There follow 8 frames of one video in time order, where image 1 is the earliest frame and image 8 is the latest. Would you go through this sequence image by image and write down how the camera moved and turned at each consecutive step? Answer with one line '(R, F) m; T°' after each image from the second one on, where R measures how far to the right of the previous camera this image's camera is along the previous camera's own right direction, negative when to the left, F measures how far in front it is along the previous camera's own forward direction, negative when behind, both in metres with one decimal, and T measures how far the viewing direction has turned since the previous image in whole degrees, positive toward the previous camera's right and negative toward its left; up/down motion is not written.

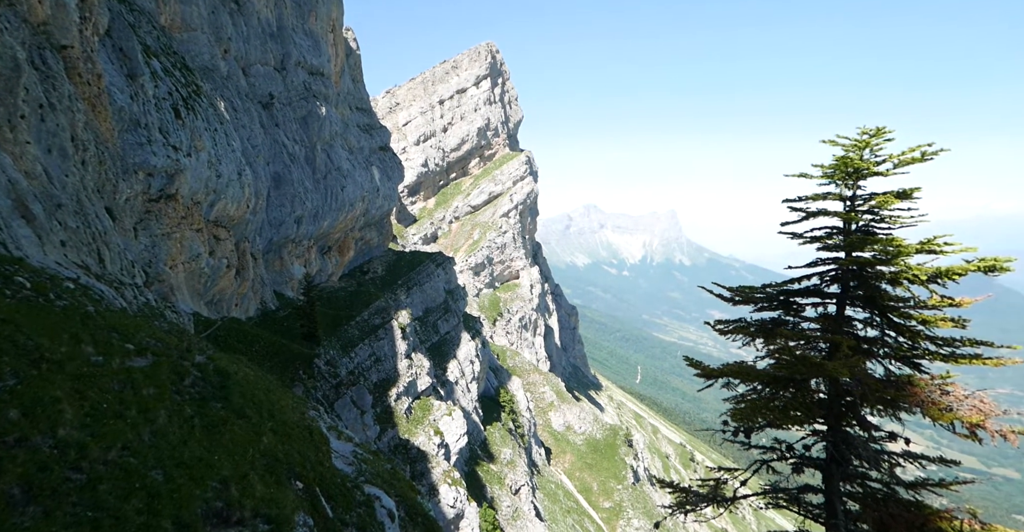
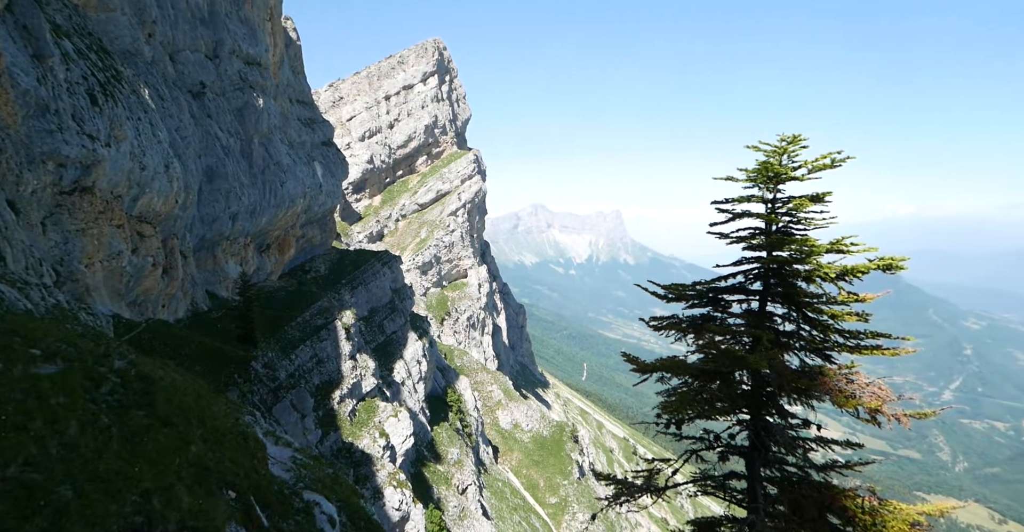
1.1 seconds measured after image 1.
(+0.1, +0.2) m; +5°
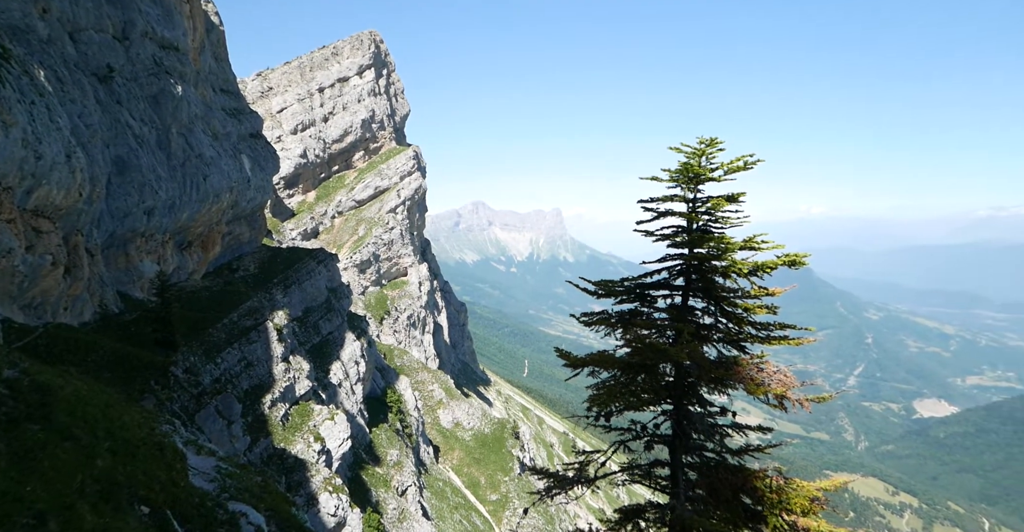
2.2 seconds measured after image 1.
(+0.1, +0.3) m; +6°
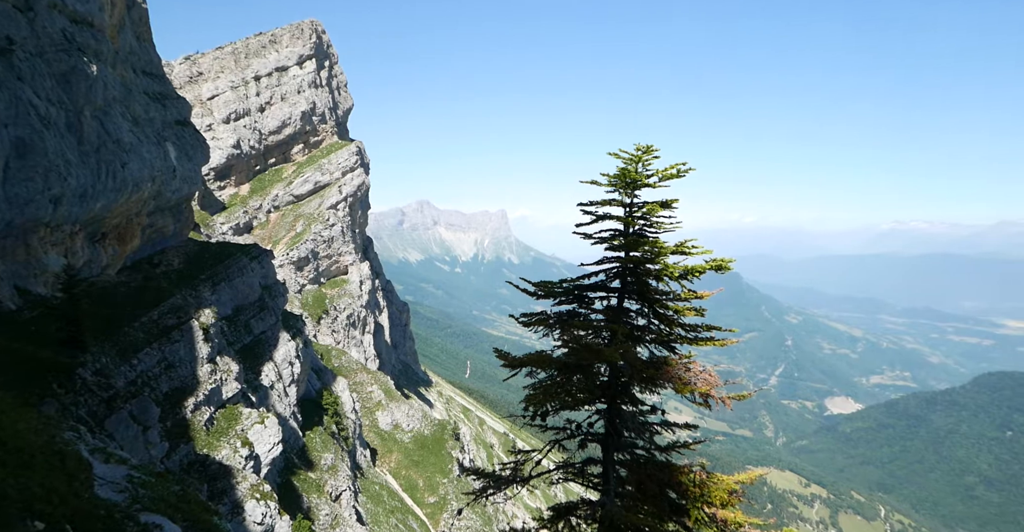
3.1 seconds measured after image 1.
(+0.1, +0.4) m; +5°
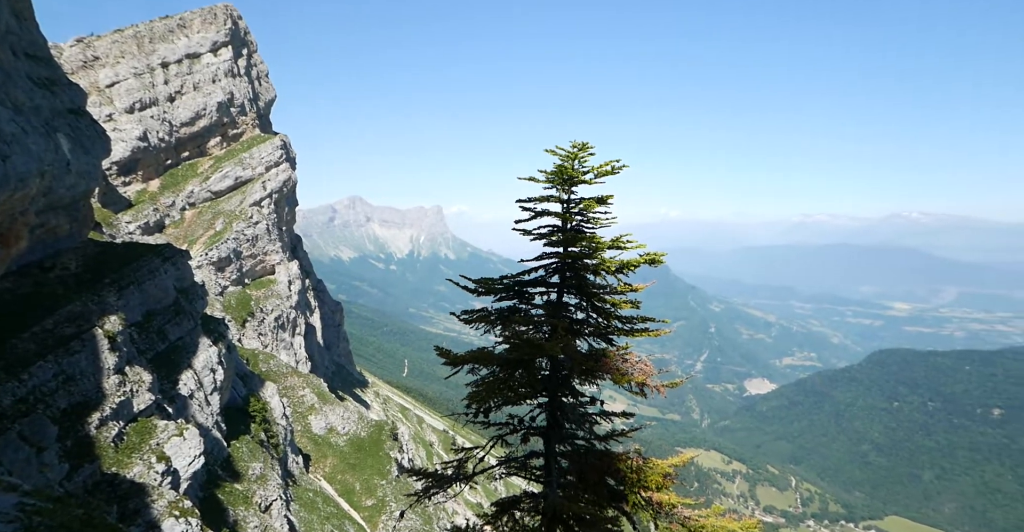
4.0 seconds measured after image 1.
(+0.2, +0.6) m; +6°
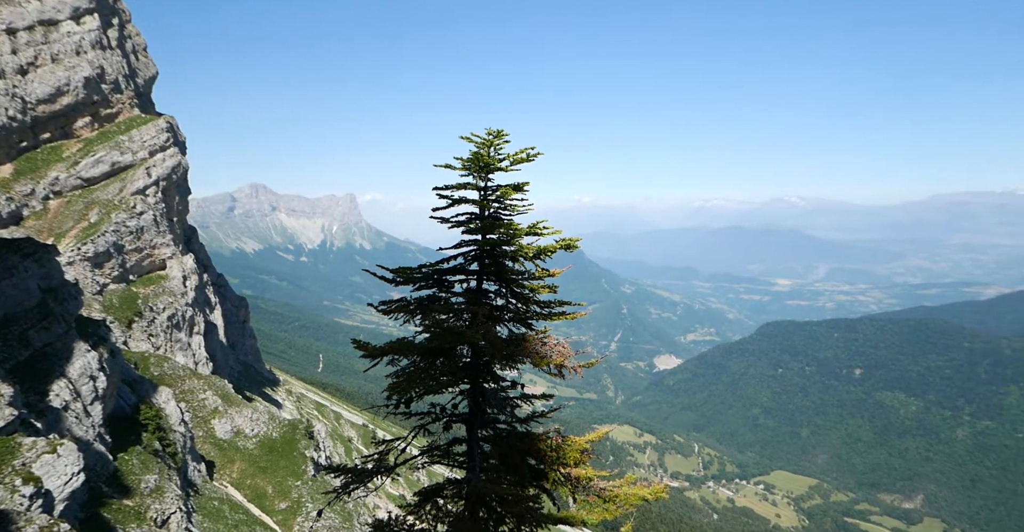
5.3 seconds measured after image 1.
(+0.3, +1.0) m; +8°
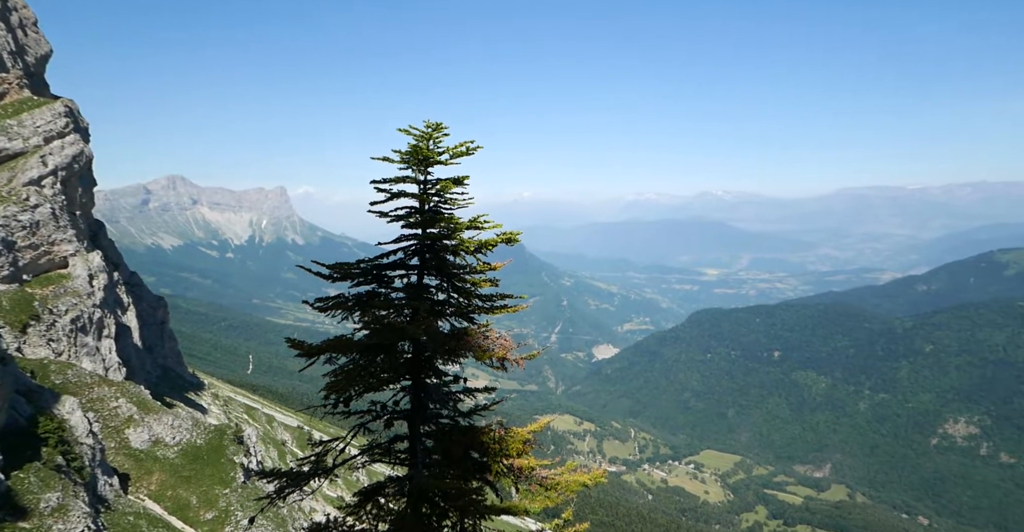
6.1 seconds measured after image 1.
(+0.3, +1.1) m; +6°
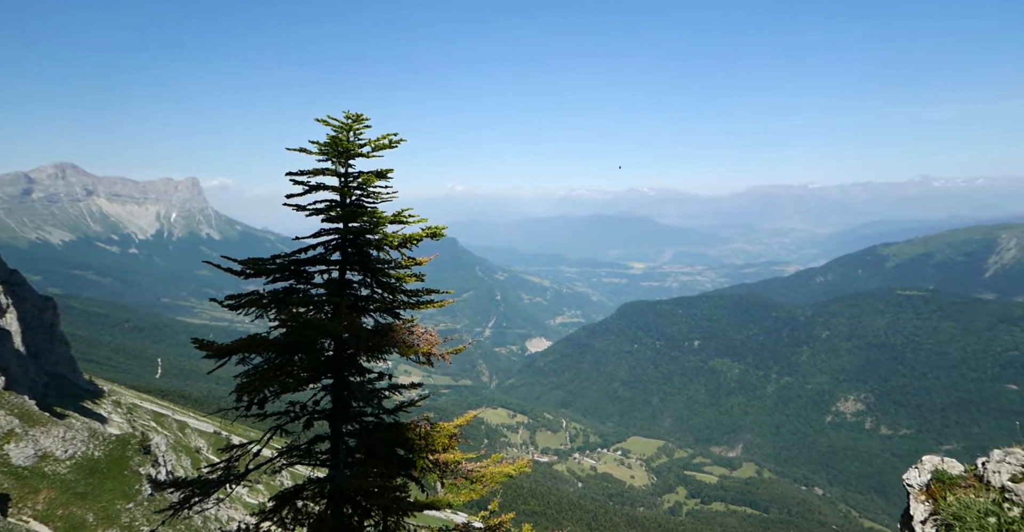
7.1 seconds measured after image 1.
(+0.4, +1.2) m; +7°
